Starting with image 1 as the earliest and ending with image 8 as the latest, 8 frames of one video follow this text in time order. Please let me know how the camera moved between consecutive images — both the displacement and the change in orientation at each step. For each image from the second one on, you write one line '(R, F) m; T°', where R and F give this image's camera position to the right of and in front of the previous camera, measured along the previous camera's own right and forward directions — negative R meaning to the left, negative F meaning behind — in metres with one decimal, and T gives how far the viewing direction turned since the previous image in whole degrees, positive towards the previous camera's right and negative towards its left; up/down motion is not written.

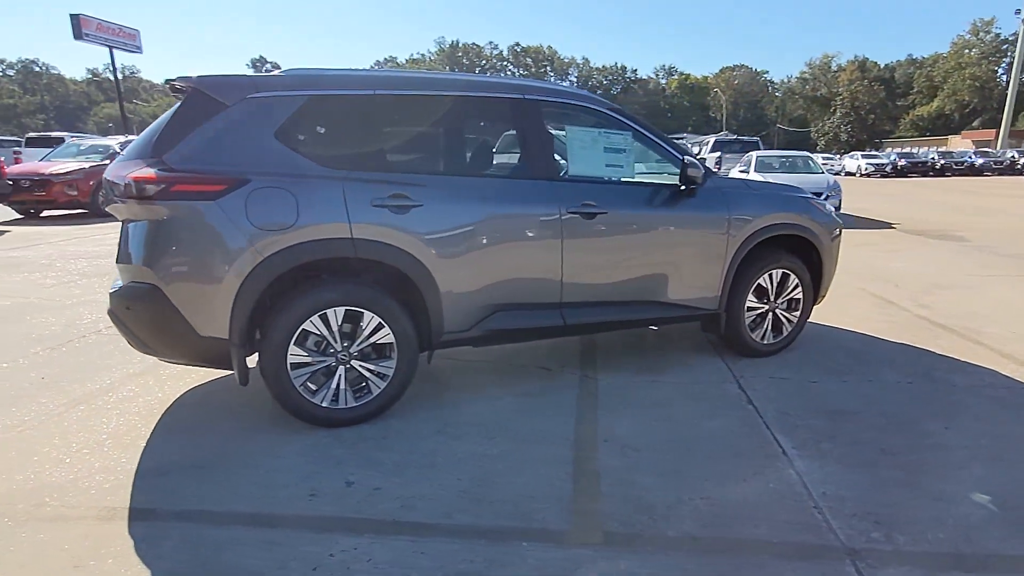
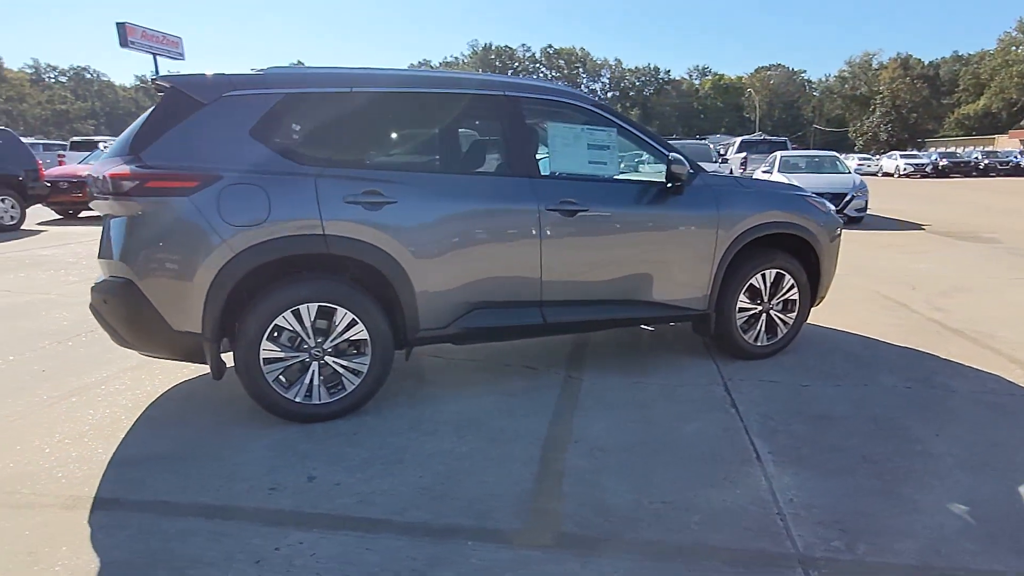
(+0.4, 0.0) m; -3°
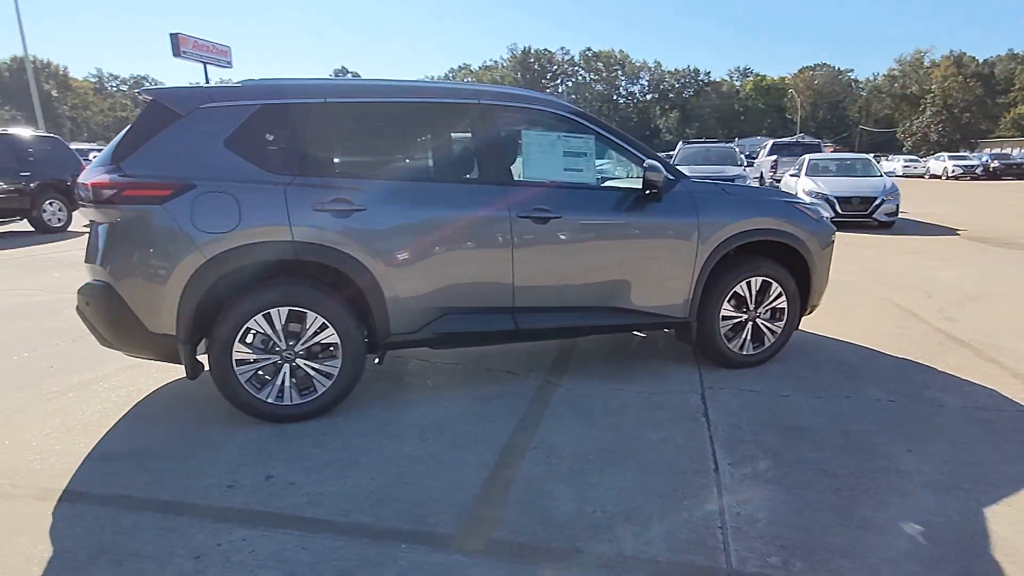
(+0.4, 0.0) m; -4°
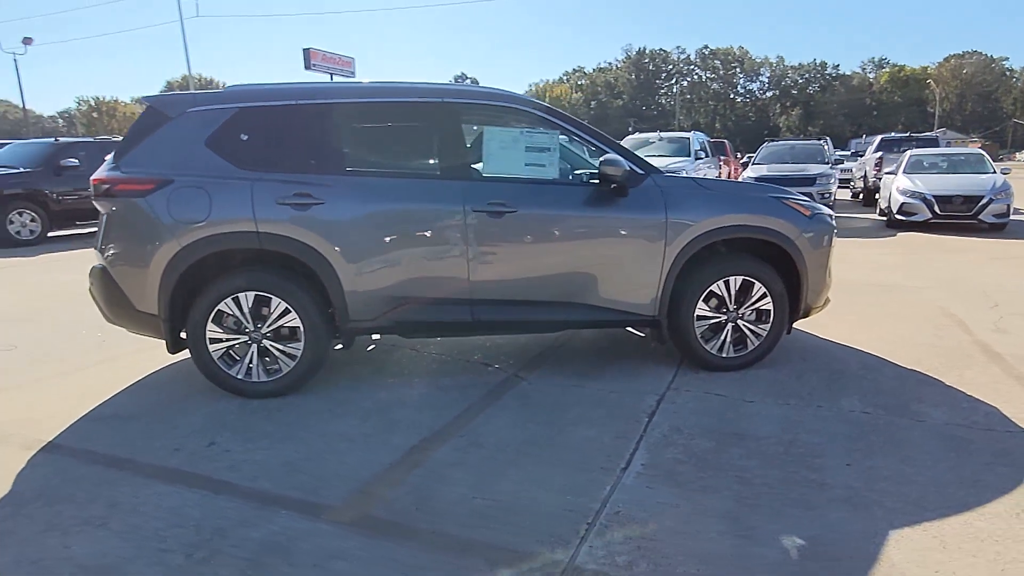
(+1.1, 0.0) m; -11°
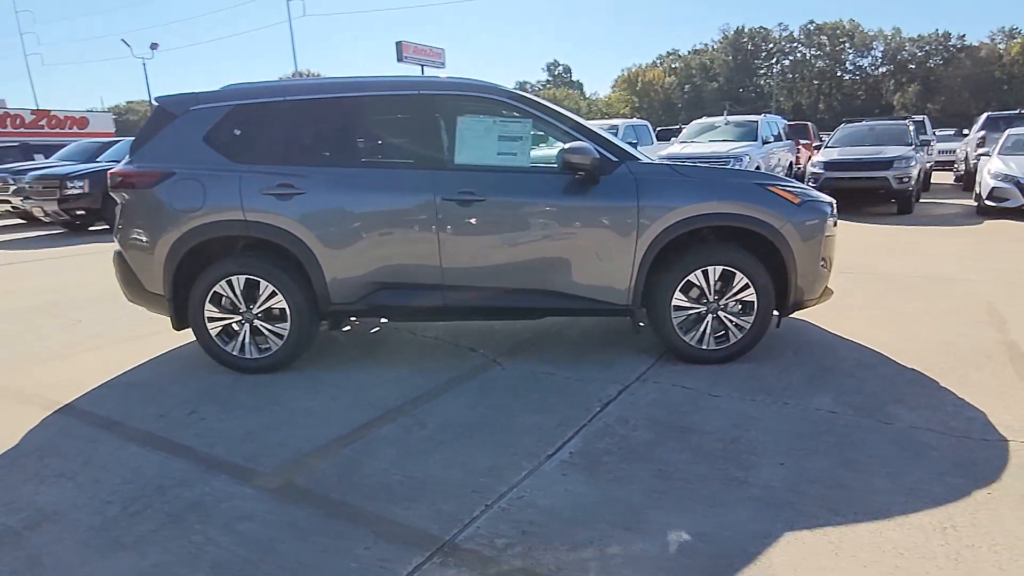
(+0.8, 0.0) m; -9°
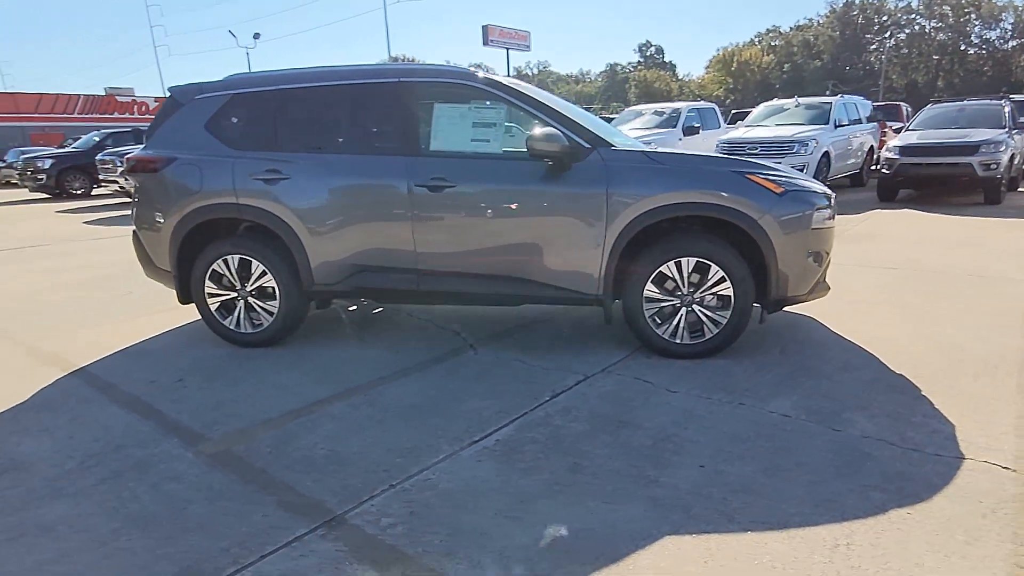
(+0.8, 0.0) m; -8°
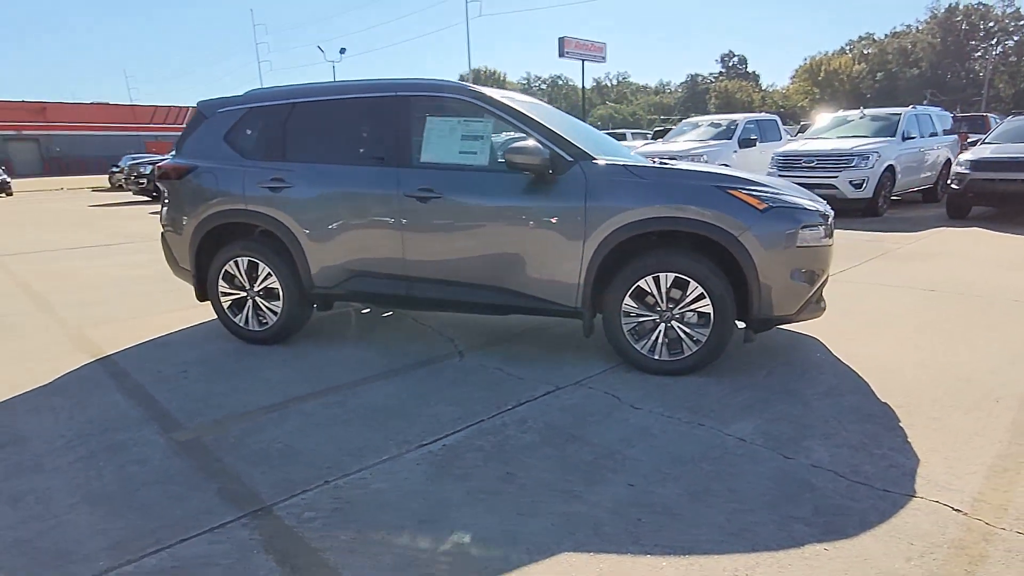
(+0.6, 0.0) m; -7°
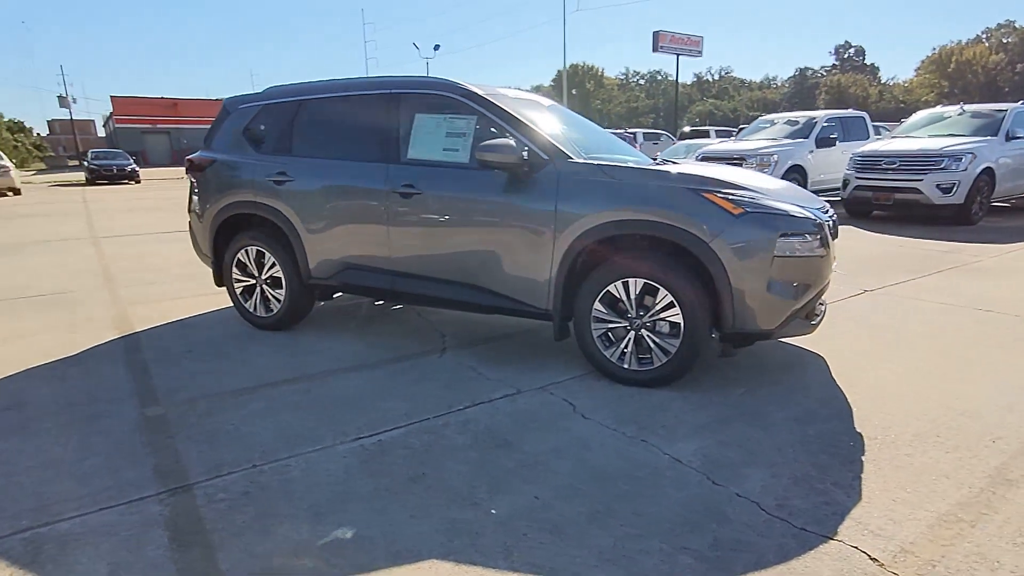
(+0.8, +0.1) m; -8°
